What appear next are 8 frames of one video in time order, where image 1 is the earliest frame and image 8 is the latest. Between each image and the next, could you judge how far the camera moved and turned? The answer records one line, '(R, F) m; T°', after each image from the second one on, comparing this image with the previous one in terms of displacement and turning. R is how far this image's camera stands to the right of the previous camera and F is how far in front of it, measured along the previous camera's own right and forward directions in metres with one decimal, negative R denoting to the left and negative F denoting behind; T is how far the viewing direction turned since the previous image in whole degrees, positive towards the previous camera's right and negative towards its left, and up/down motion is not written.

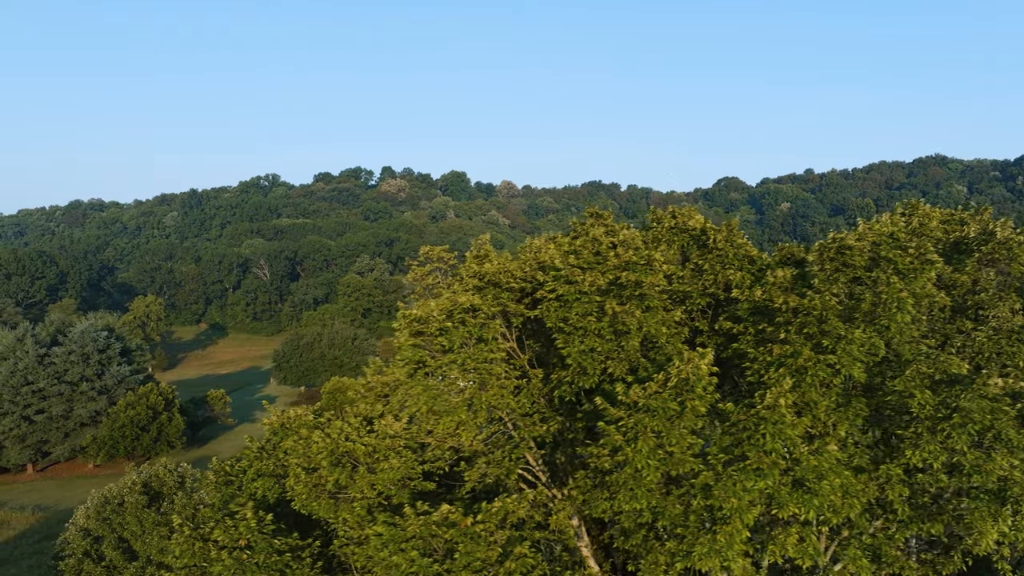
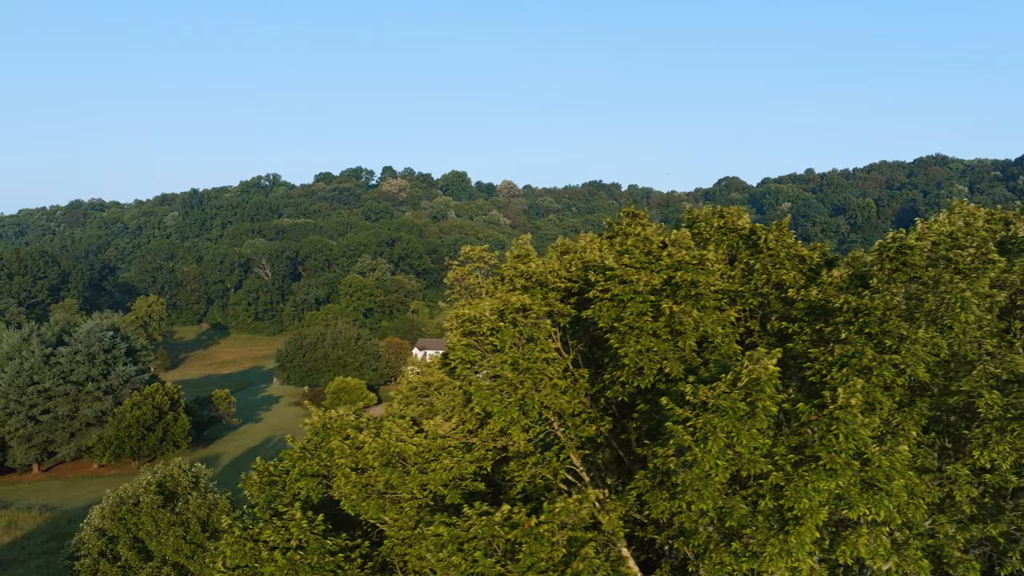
(-0.5, 0.0) m; 0°
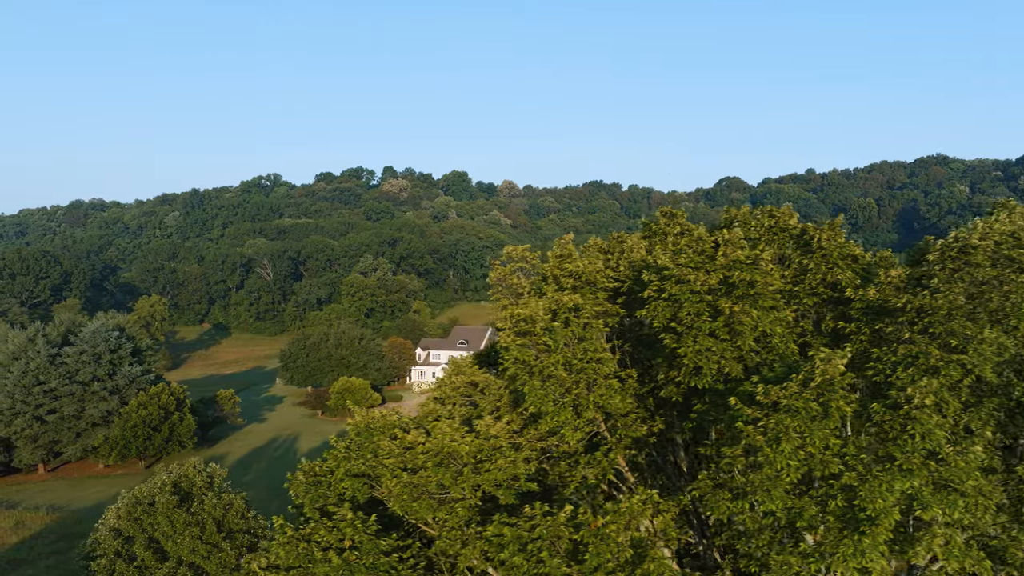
(-0.5, 0.0) m; 0°
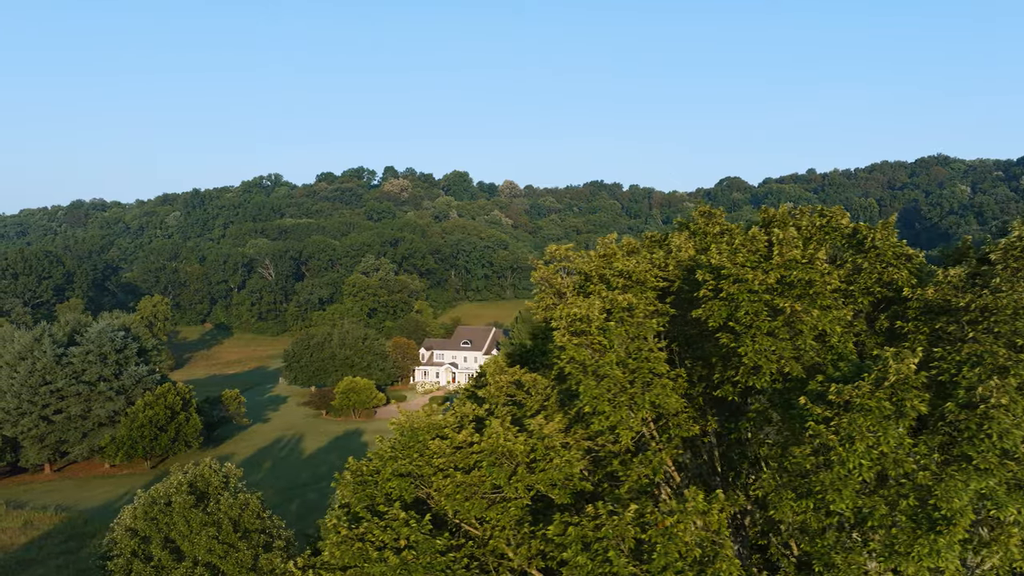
(-0.5, 0.0) m; 0°
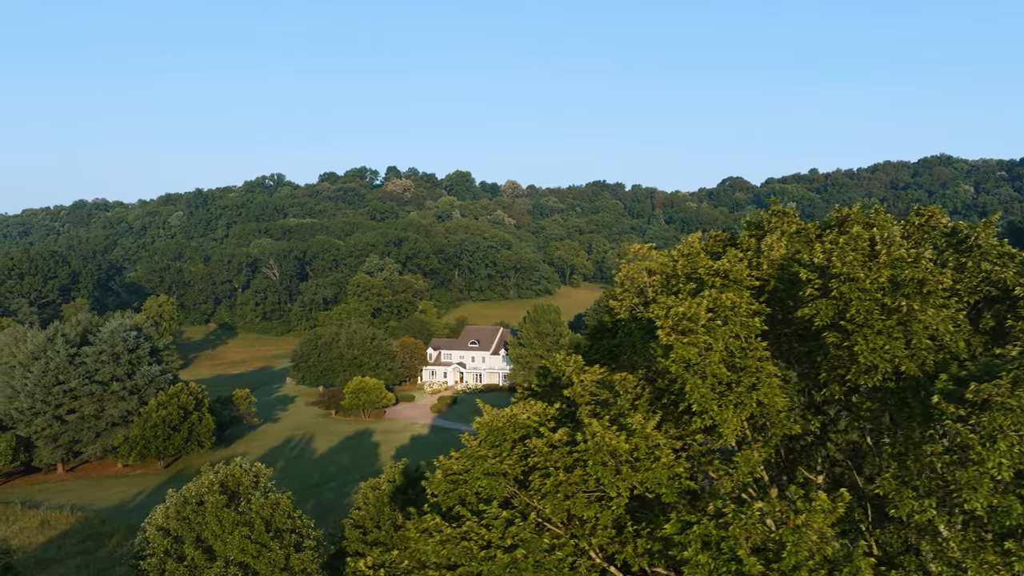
(-1.0, 0.0) m; 0°
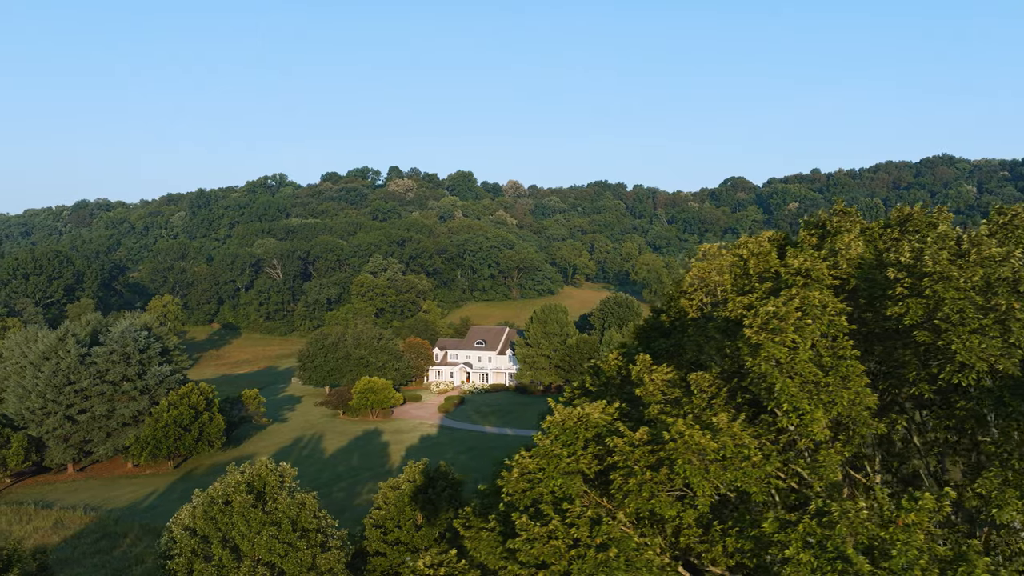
(-0.8, 0.0) m; 0°
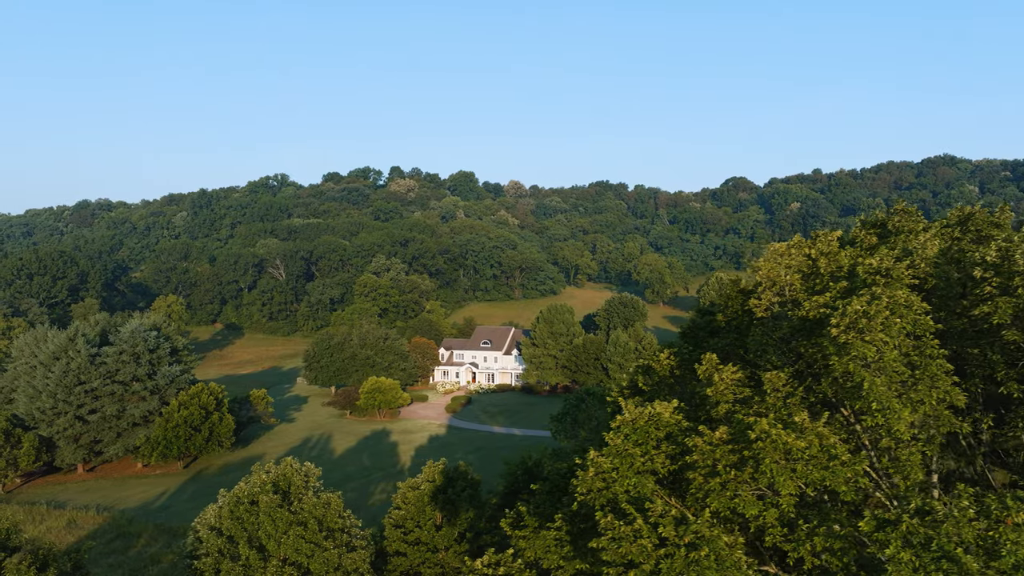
(-0.8, 0.0) m; 0°
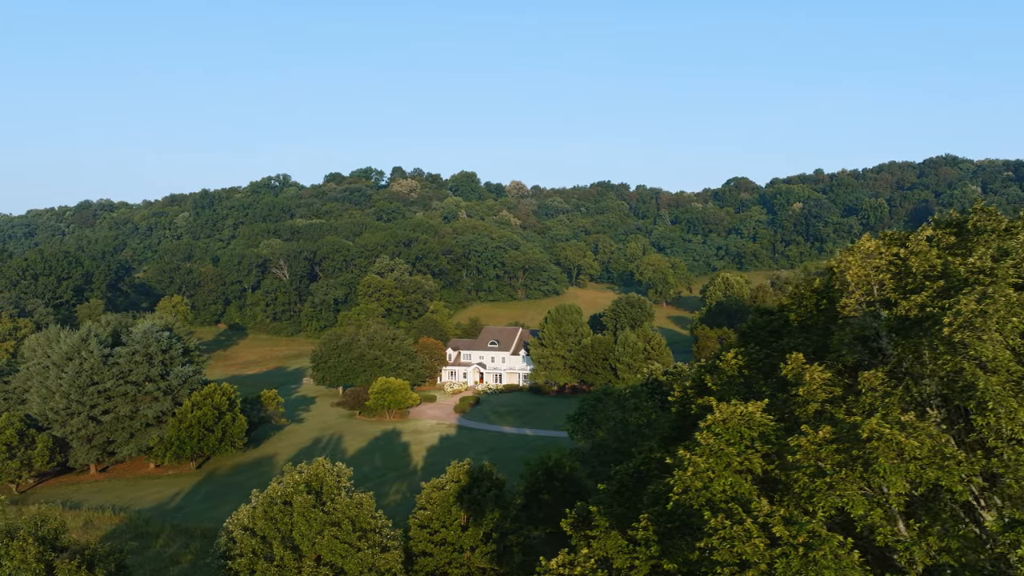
(-1.0, 0.0) m; 0°
